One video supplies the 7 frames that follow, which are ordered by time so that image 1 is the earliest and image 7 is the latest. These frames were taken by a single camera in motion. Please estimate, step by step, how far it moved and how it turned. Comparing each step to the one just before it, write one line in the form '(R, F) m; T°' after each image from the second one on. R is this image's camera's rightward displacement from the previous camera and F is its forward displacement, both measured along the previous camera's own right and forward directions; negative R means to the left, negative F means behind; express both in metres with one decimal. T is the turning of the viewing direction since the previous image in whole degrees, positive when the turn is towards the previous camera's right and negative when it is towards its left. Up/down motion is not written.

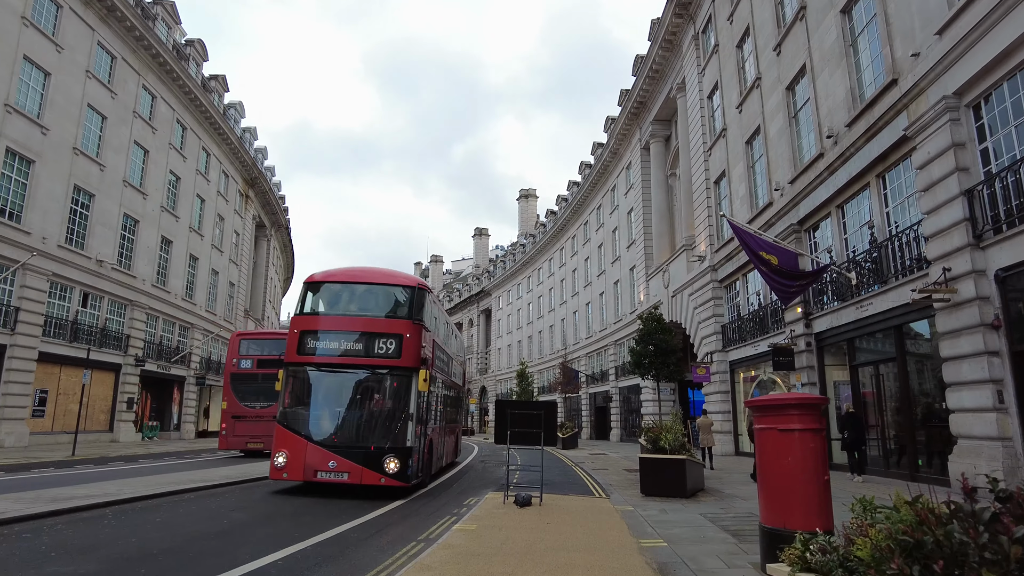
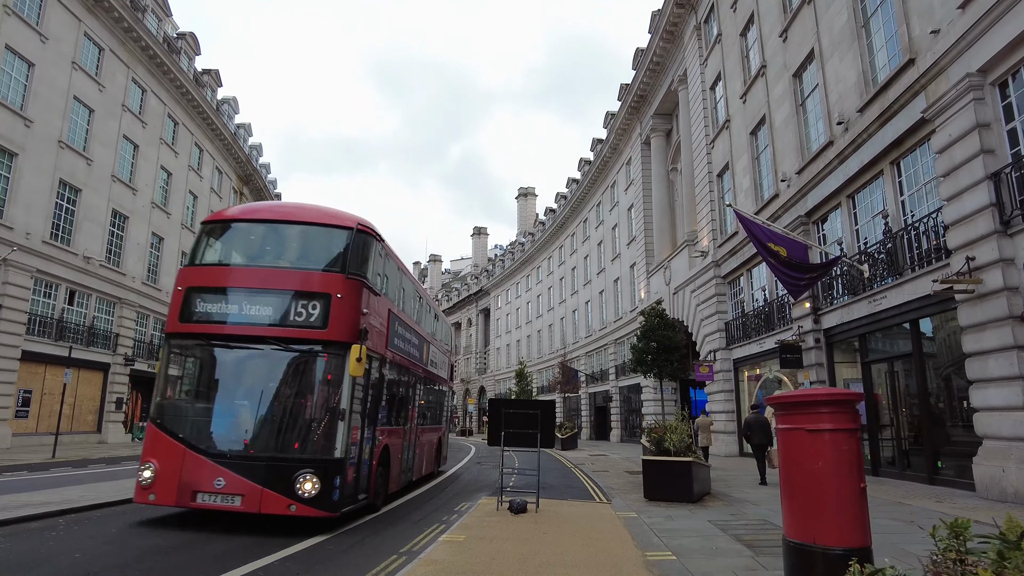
(+0.1, +0.7) m; 0°
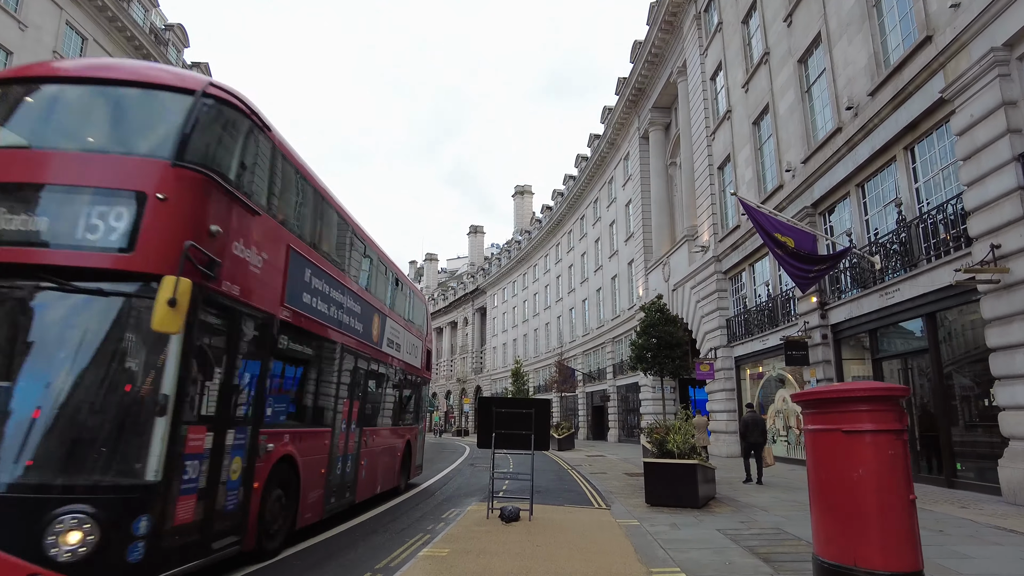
(+0.1, +0.7) m; 0°
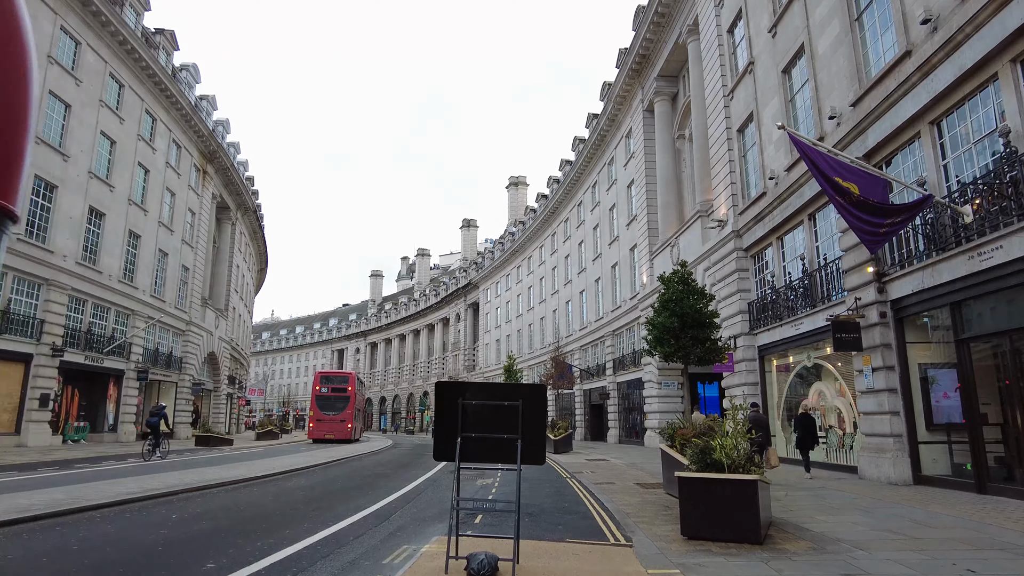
(+0.2, +3.1) m; 0°
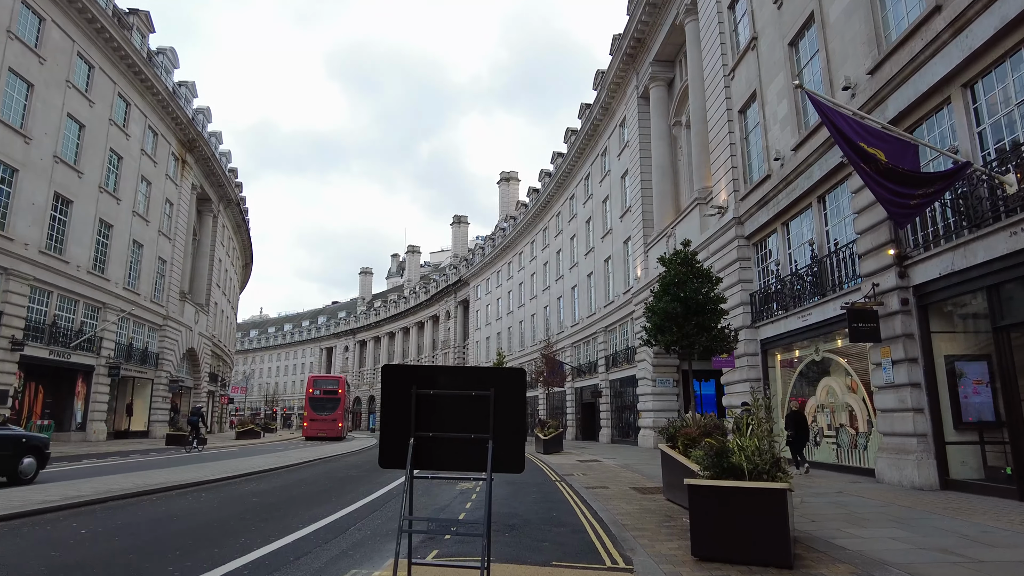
(+0.2, +1.3) m; +1°
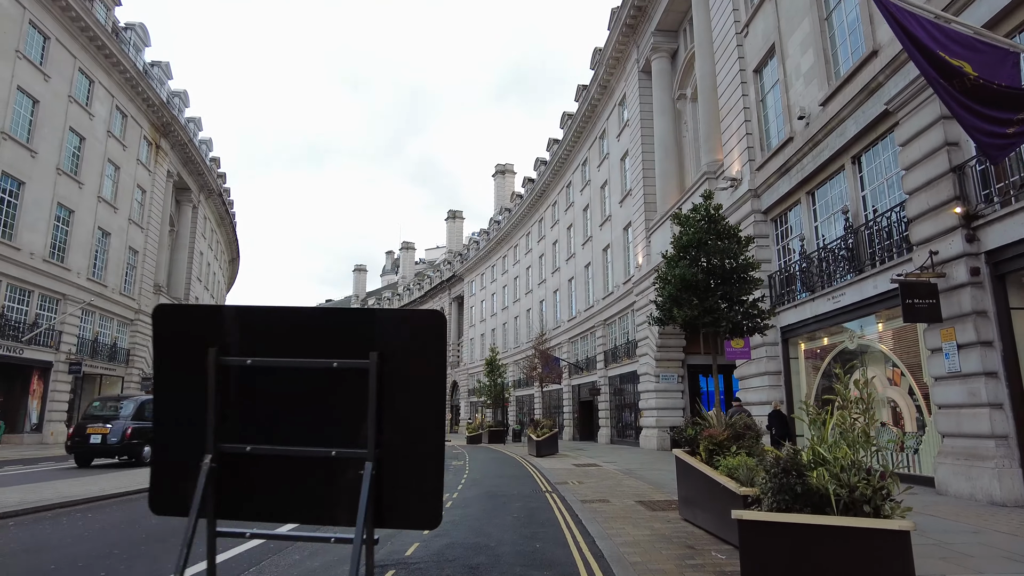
(+0.3, +2.3) m; 0°
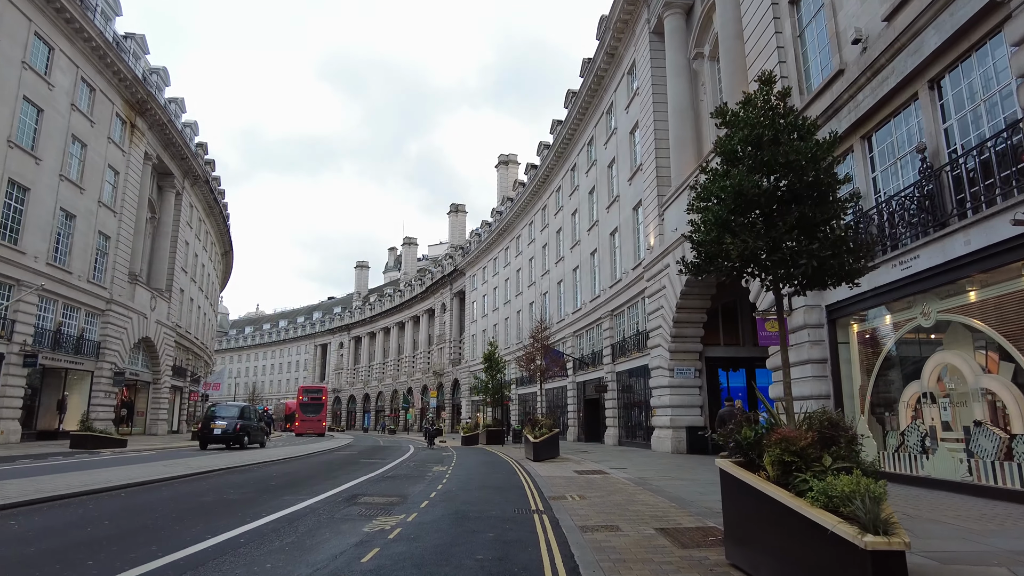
(+0.4, +2.9) m; -1°
